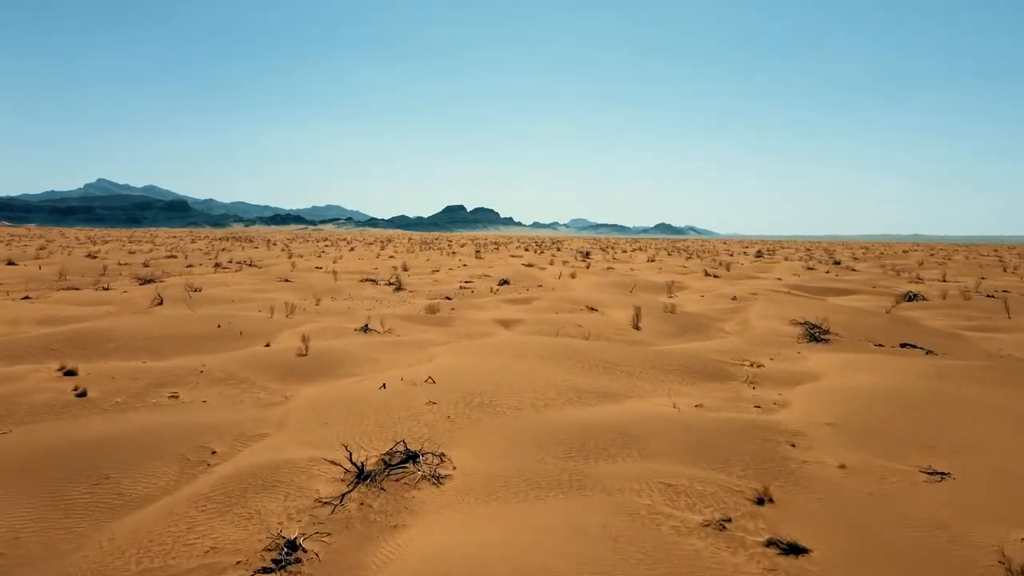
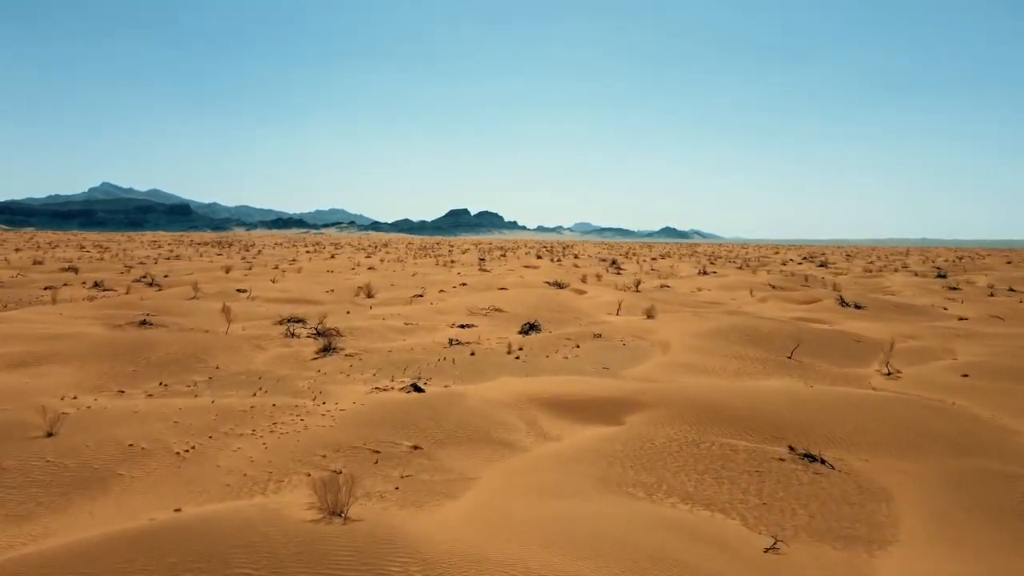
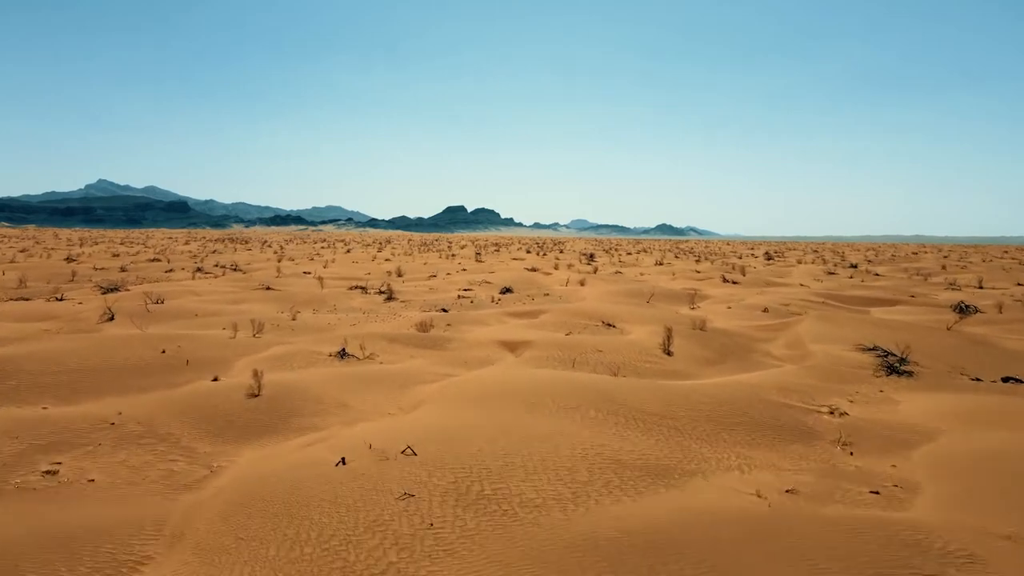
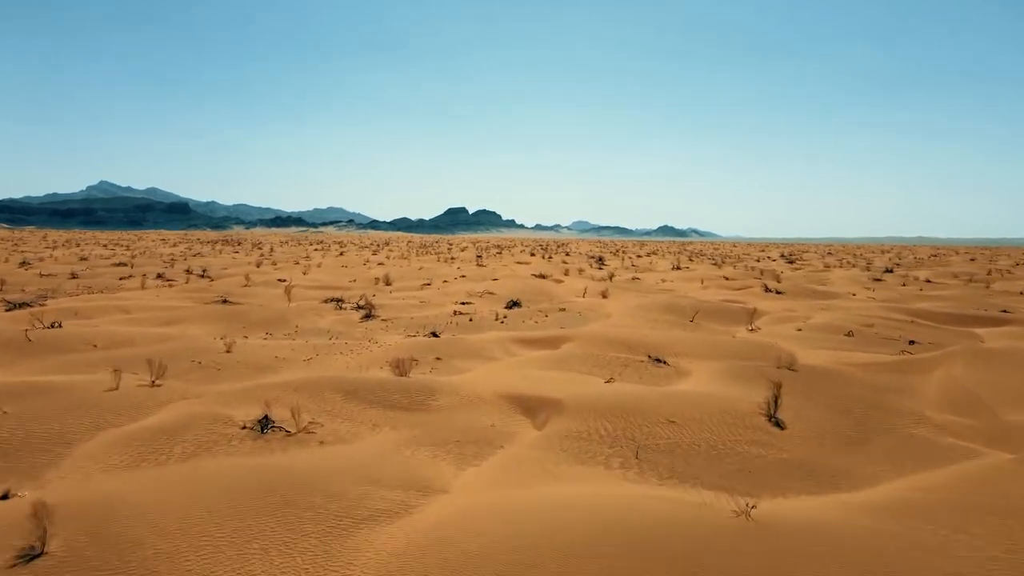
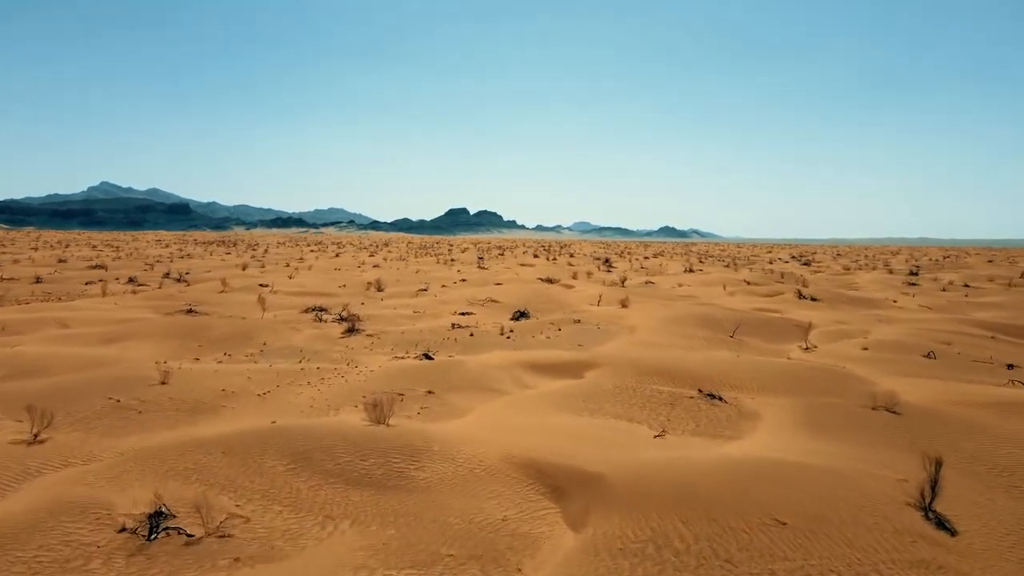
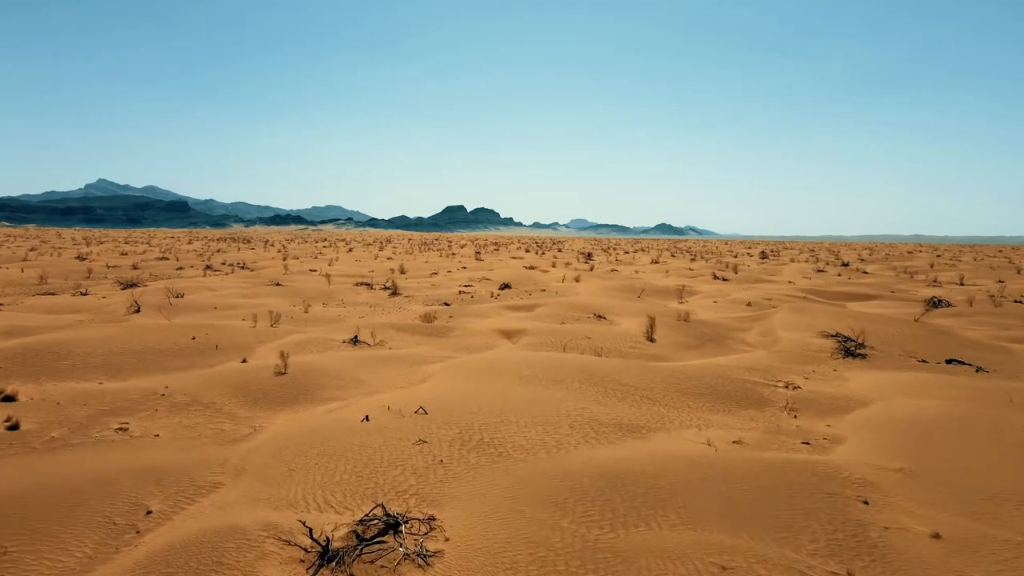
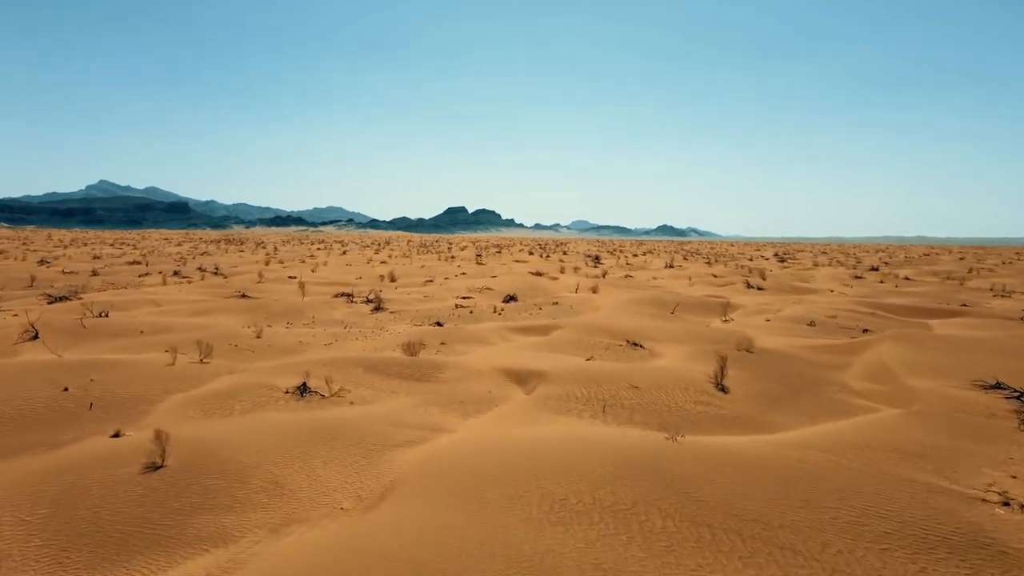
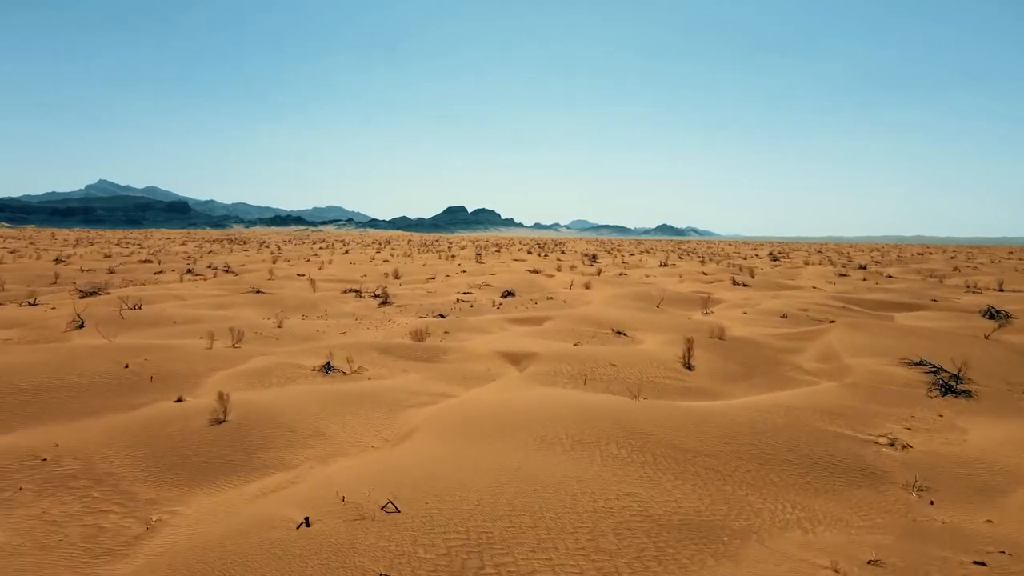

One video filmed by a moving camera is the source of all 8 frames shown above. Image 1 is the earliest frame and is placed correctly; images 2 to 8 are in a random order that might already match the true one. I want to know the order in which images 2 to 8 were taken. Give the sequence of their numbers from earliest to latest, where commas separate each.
6, 3, 8, 7, 4, 5, 2
